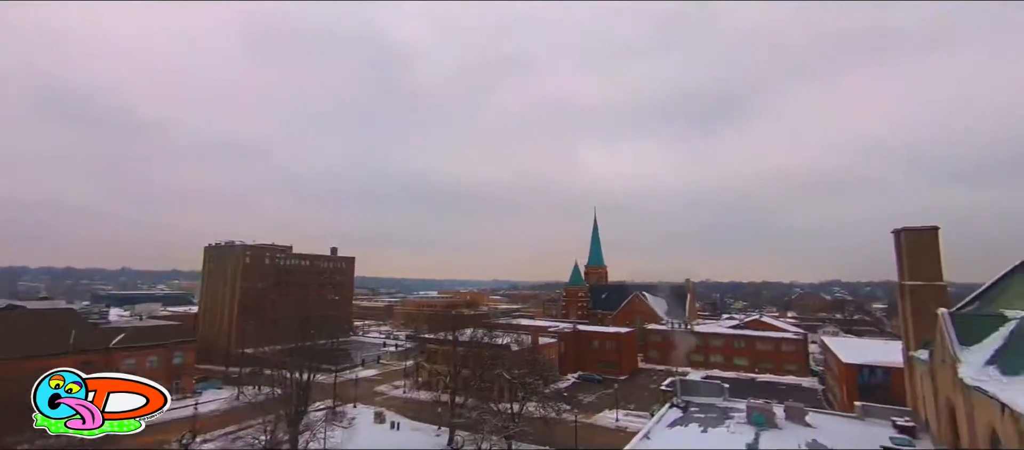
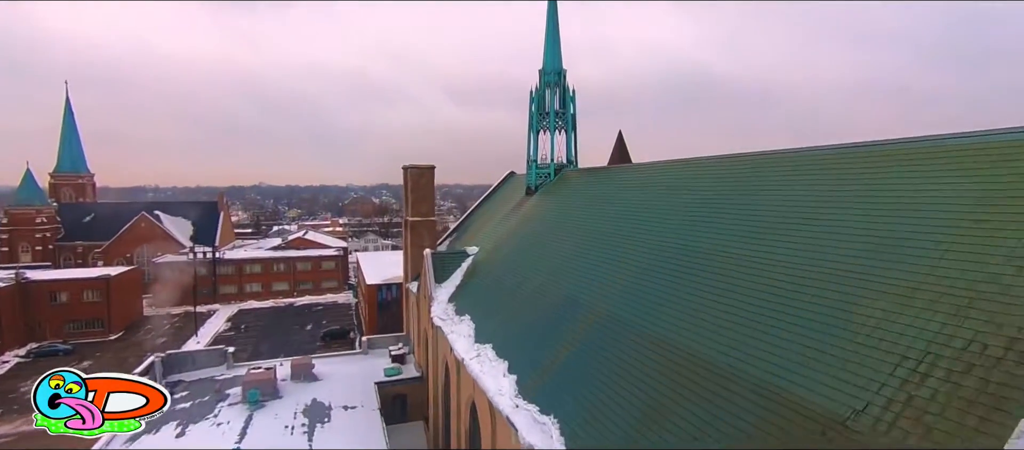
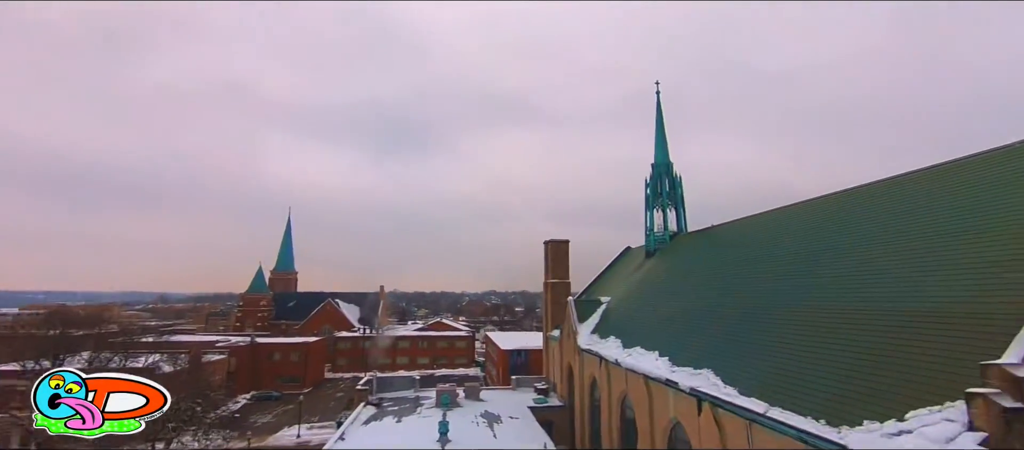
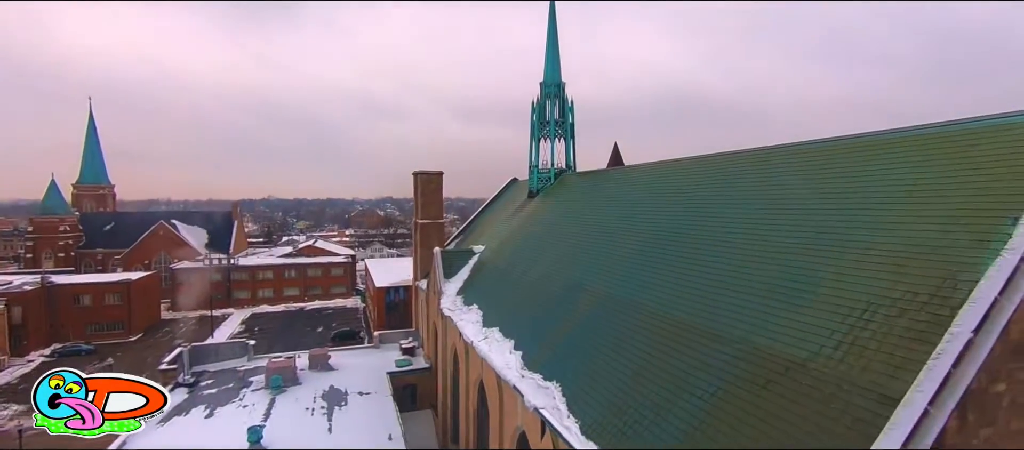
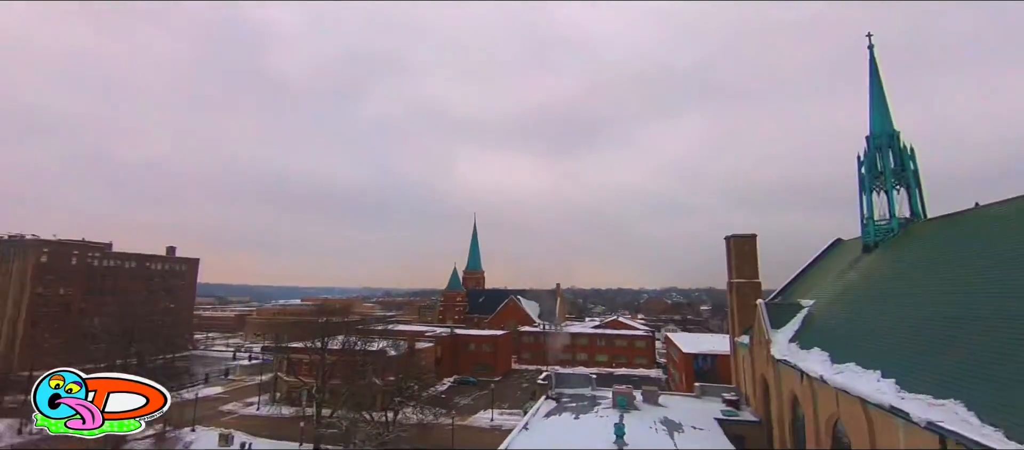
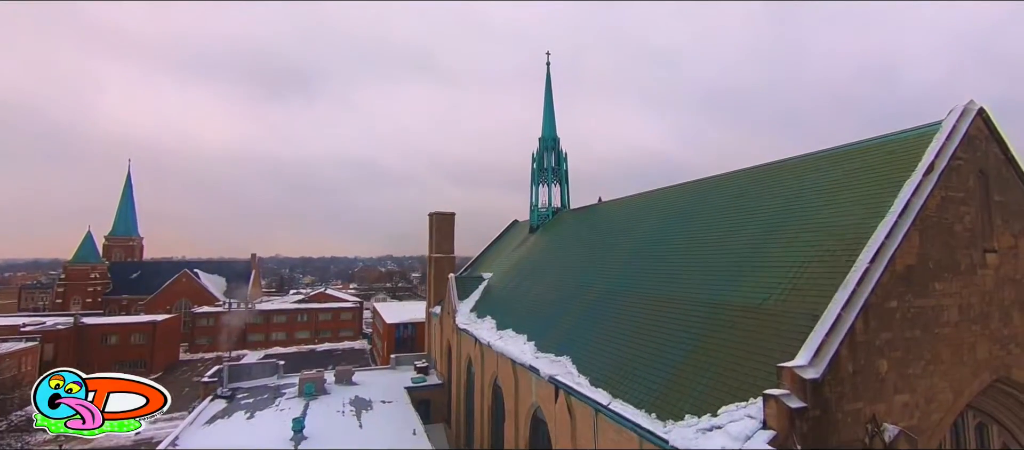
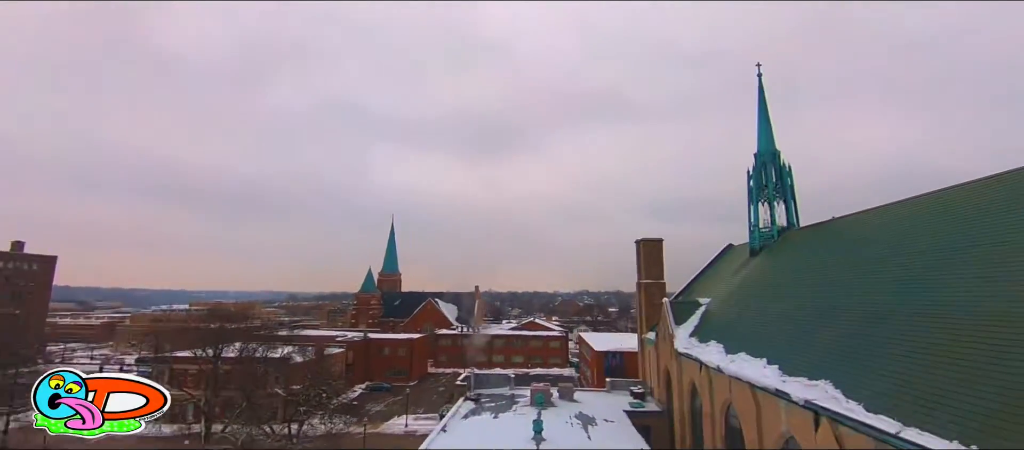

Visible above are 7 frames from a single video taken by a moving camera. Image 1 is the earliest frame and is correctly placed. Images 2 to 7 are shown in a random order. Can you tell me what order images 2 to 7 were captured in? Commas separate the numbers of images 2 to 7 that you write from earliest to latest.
5, 7, 3, 6, 4, 2
